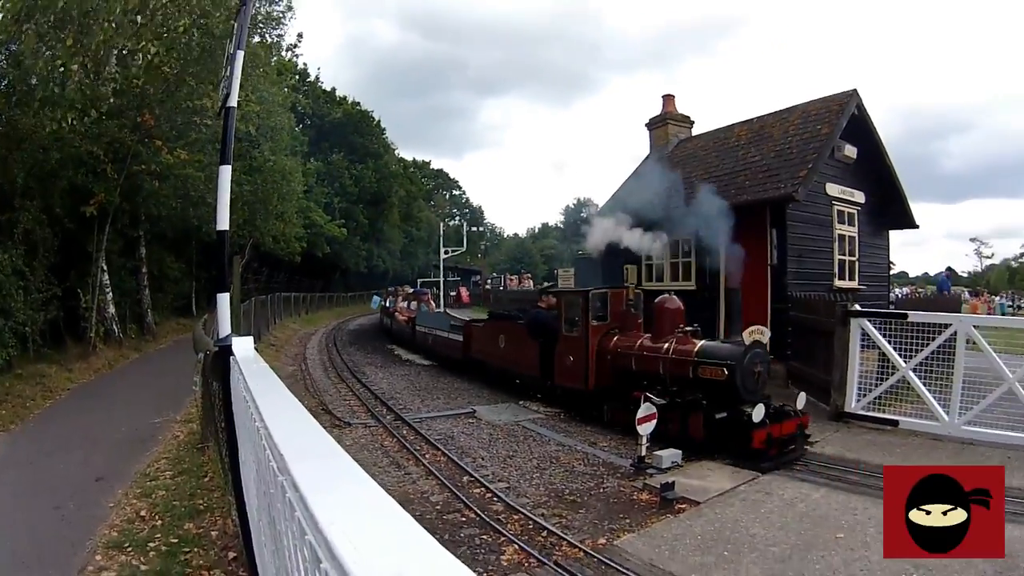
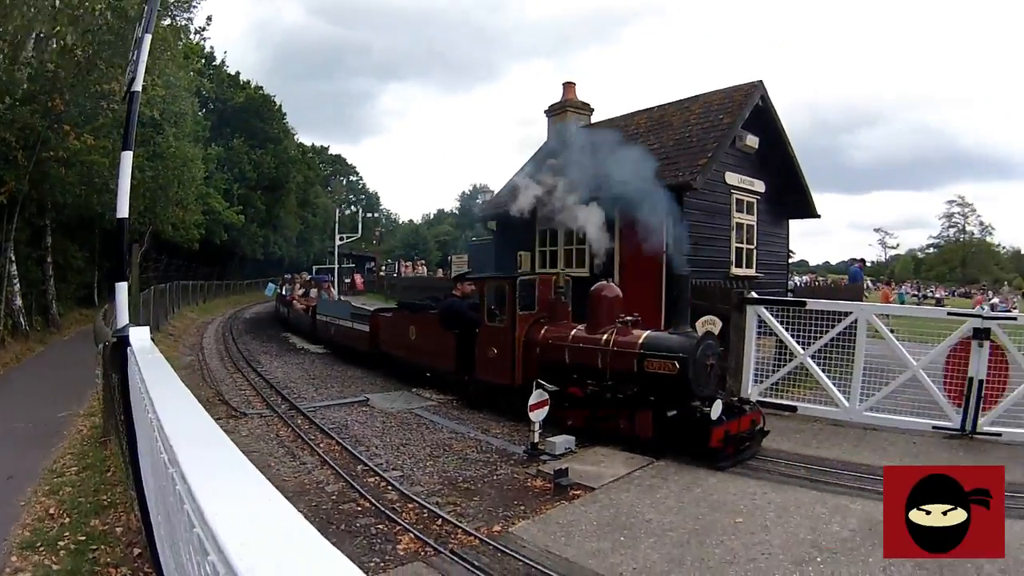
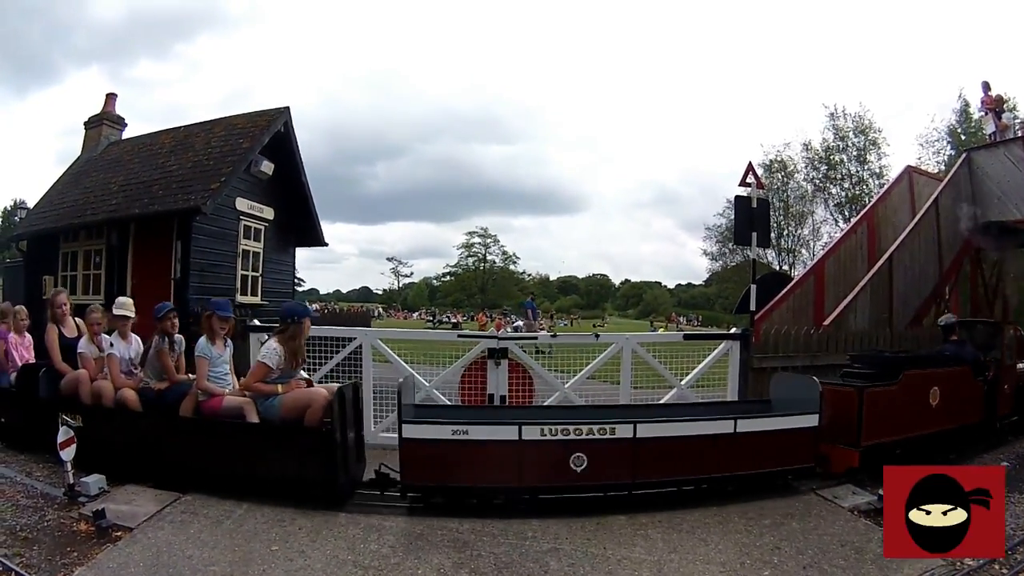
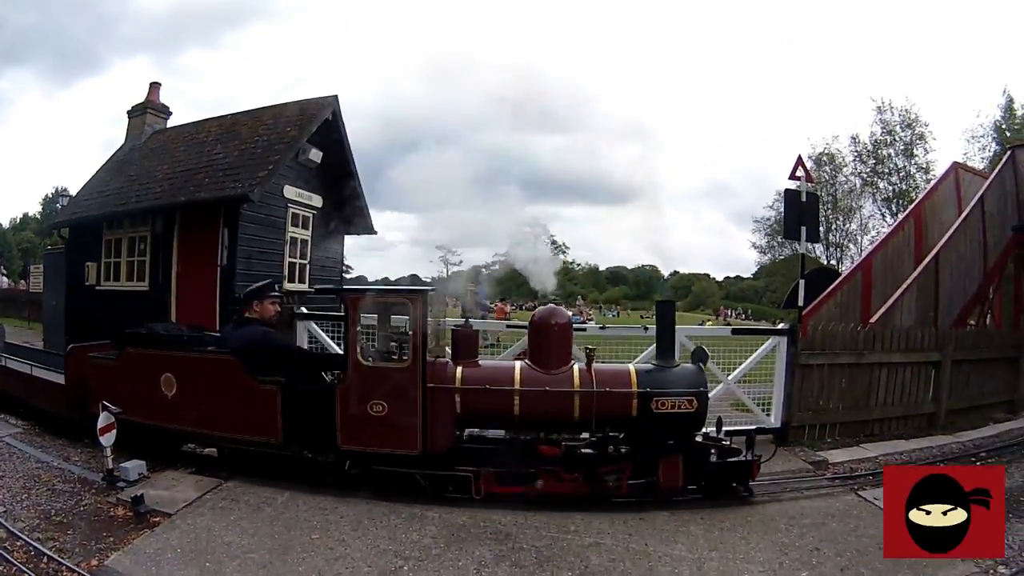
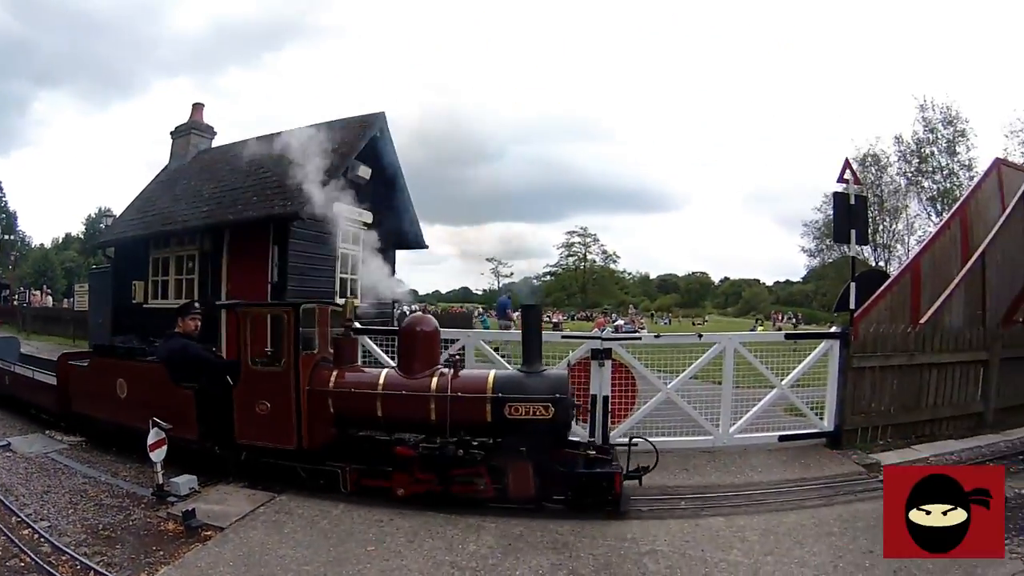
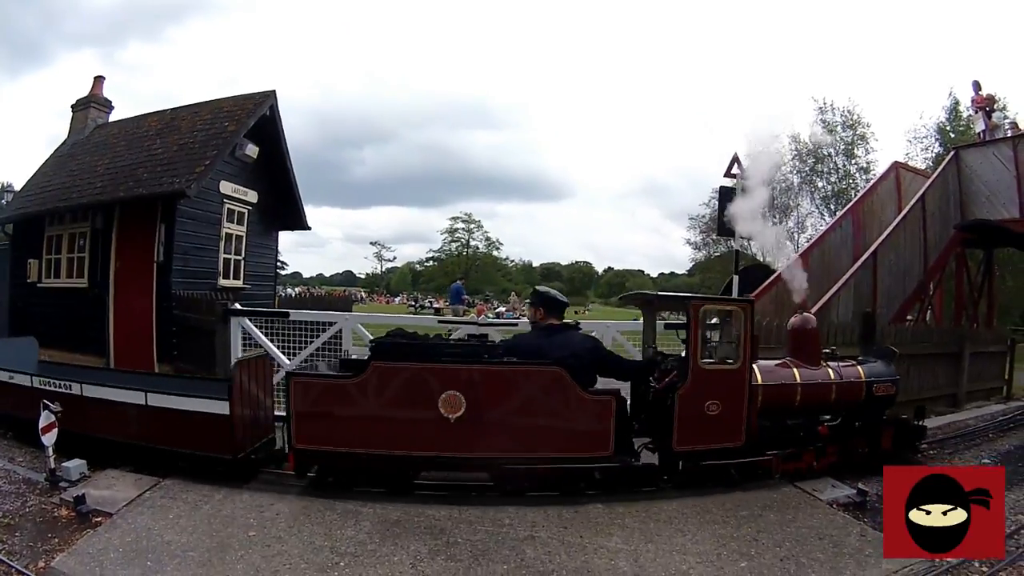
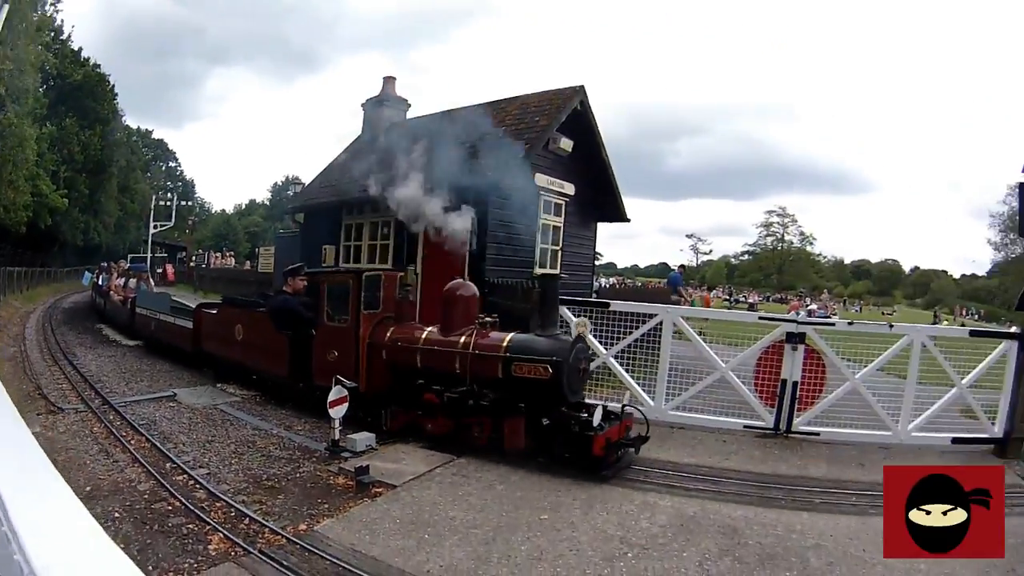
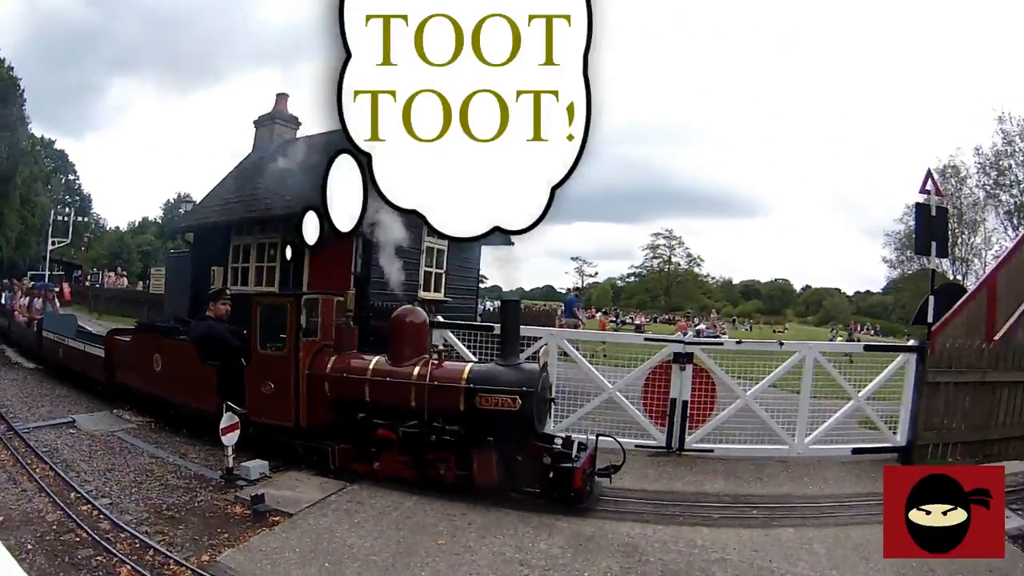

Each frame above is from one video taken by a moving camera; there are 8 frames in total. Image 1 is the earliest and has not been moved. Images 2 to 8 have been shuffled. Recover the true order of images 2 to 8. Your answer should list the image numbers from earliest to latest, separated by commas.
2, 7, 8, 5, 4, 6, 3
